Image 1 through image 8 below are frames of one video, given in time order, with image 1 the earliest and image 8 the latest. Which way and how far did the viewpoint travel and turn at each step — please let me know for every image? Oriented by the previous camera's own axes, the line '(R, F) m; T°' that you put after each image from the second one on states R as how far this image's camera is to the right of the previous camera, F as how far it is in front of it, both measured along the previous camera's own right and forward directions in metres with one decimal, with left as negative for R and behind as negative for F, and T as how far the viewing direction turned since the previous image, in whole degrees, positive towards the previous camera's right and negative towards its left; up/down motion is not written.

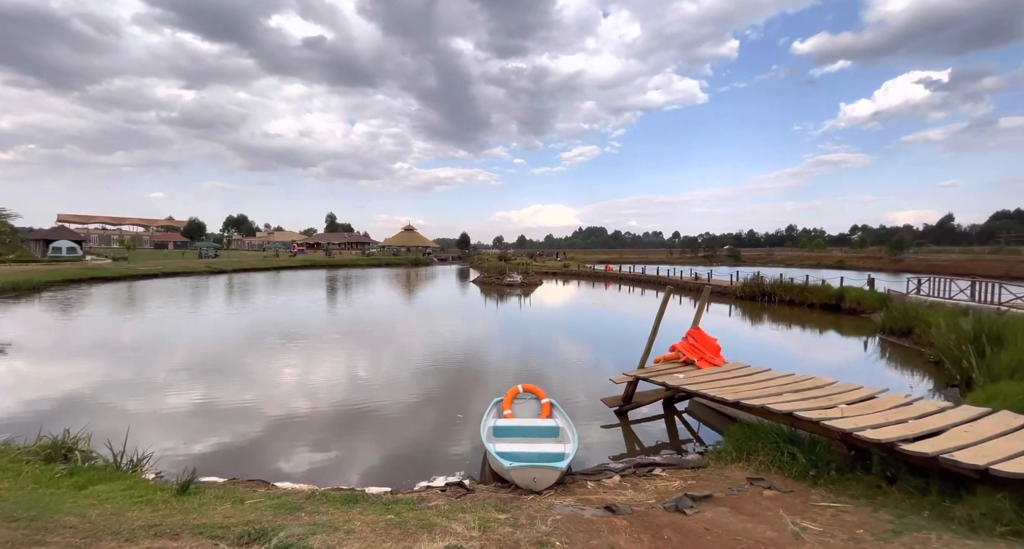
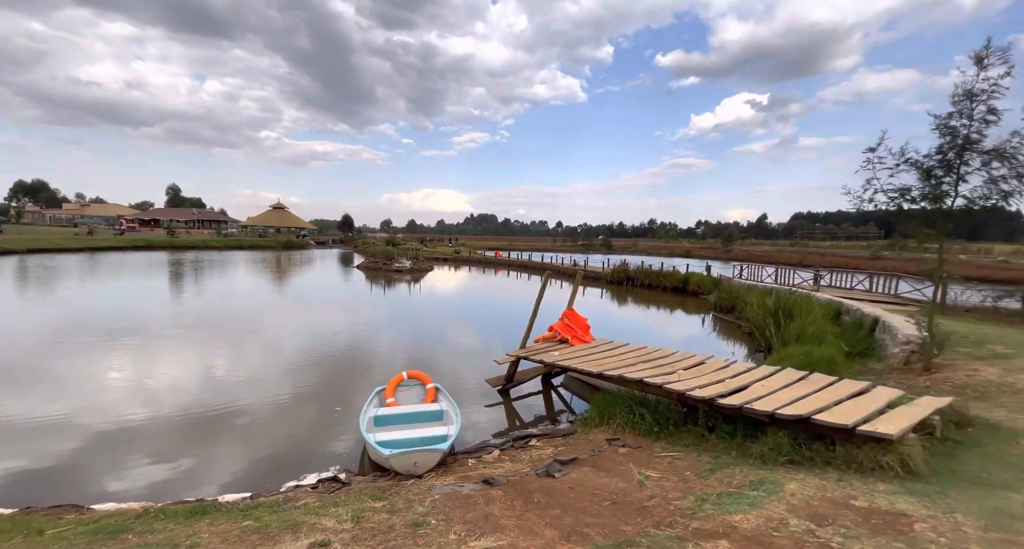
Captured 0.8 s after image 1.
(0.0, -0.1) m; +15°
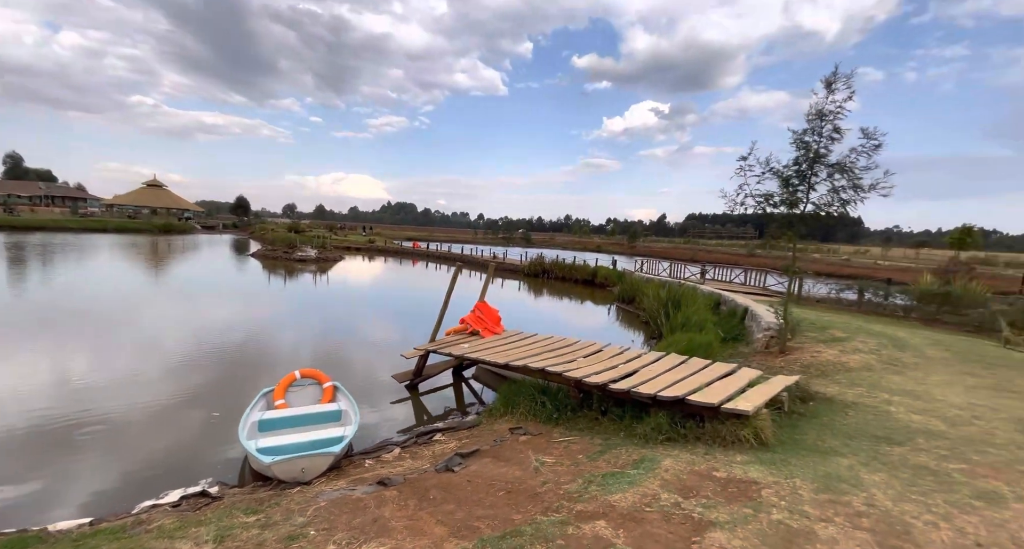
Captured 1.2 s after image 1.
(+0.1, 0.0) m; +11°
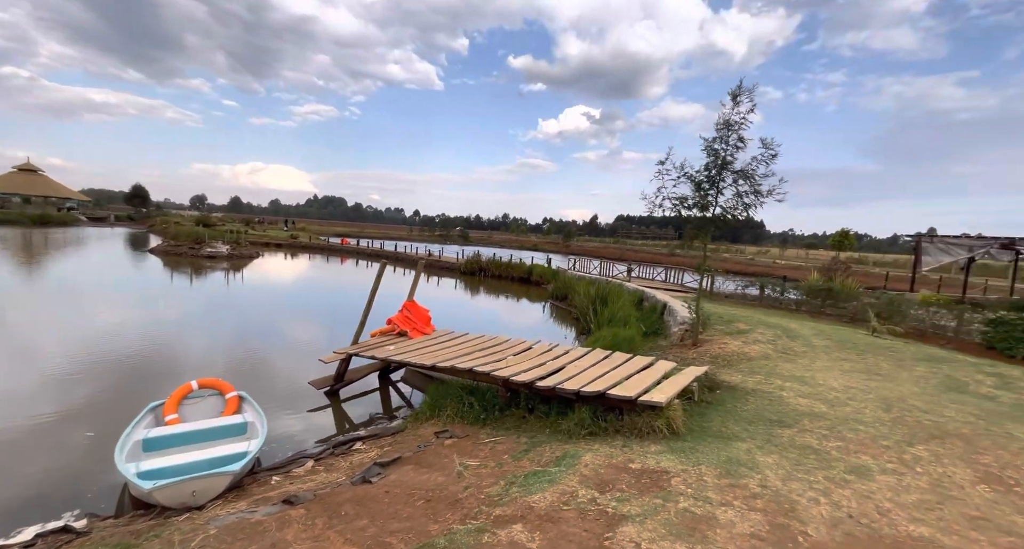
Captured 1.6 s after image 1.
(+0.1, 0.0) m; +9°
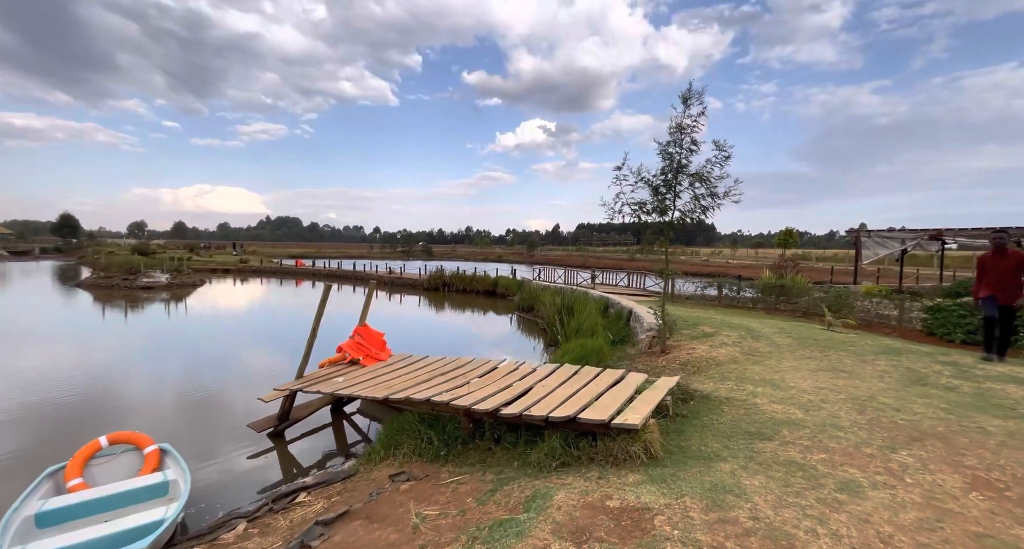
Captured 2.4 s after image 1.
(+0.1, +0.4) m; +5°
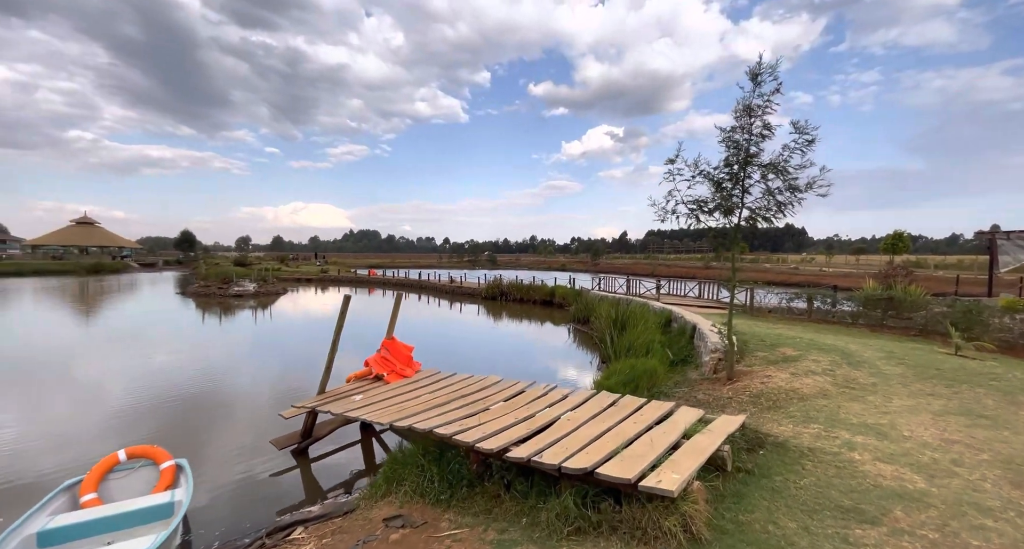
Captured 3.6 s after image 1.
(+0.5, +0.8) m; -9°
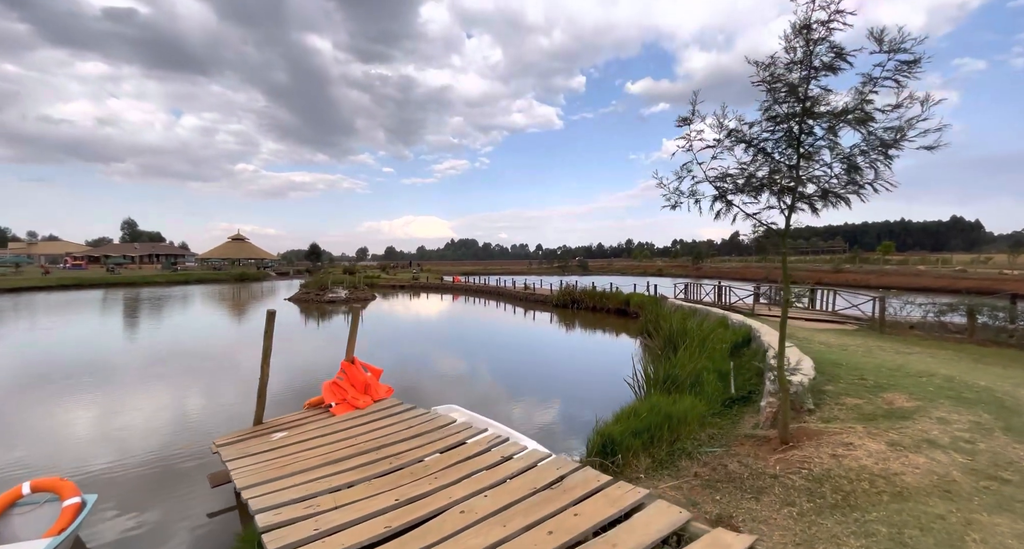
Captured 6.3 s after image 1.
(+1.5, +1.7) m; -13°
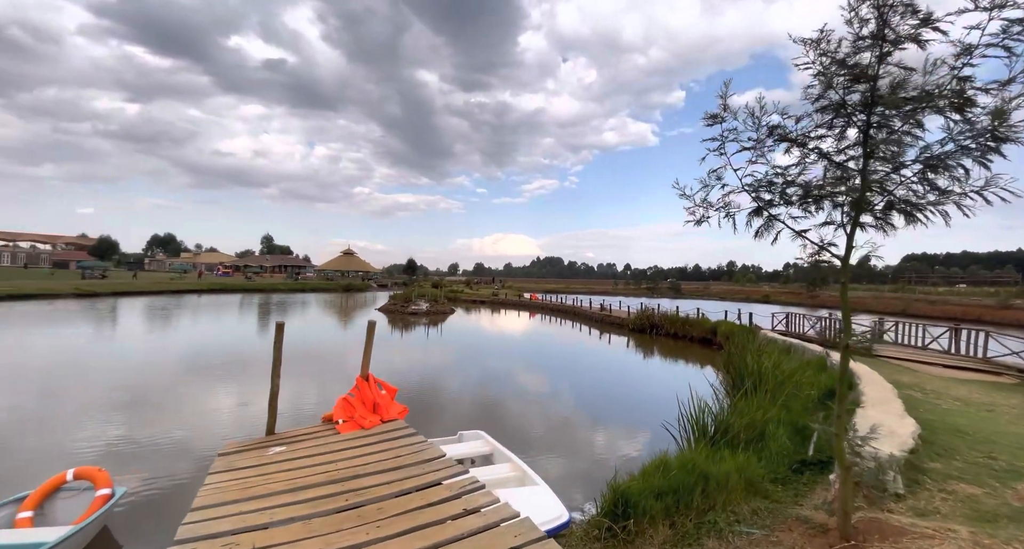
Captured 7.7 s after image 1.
(+0.8, +0.6) m; -12°
